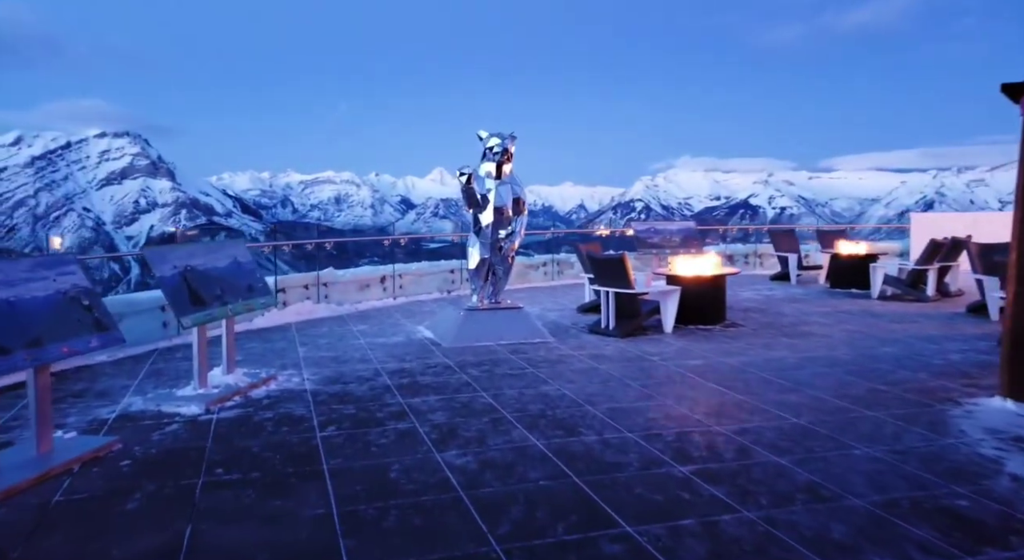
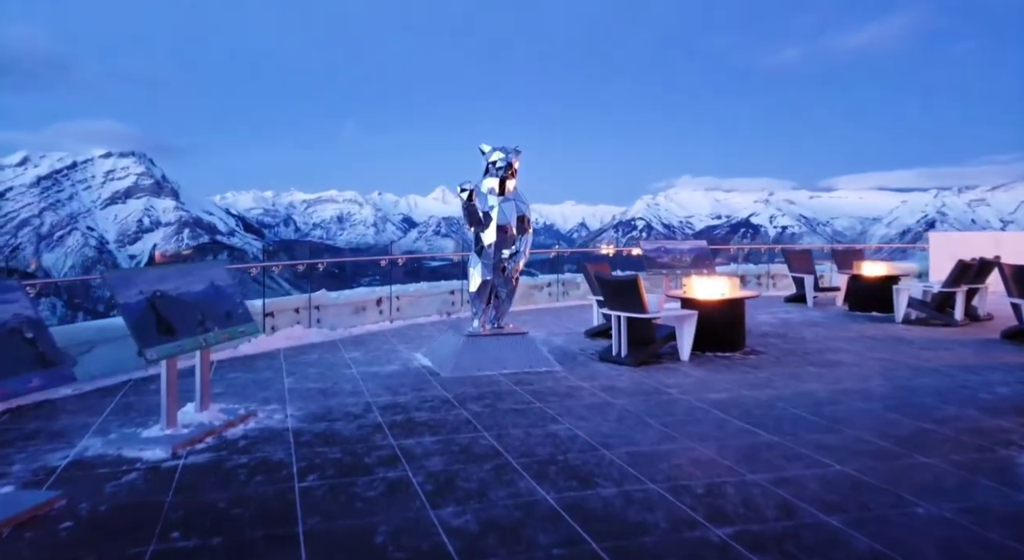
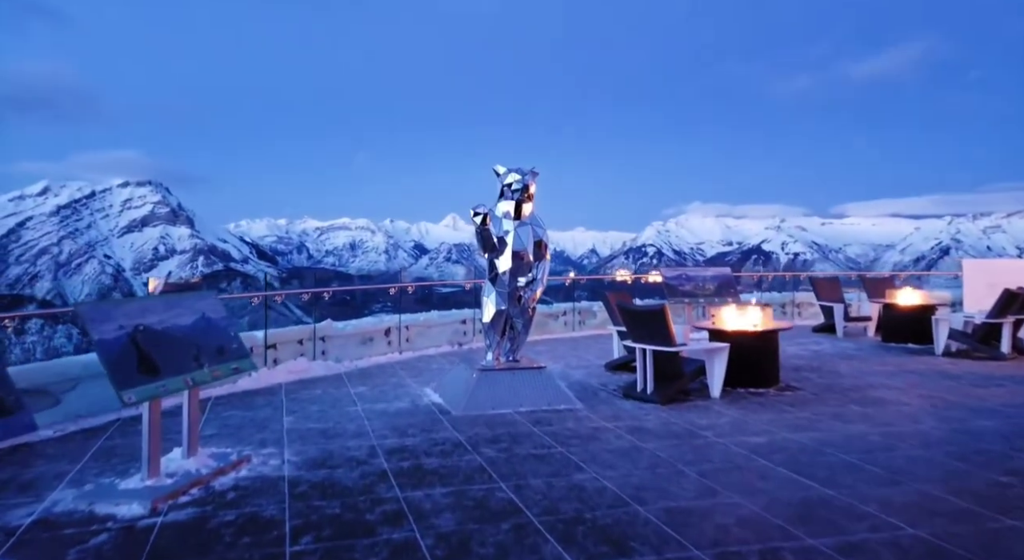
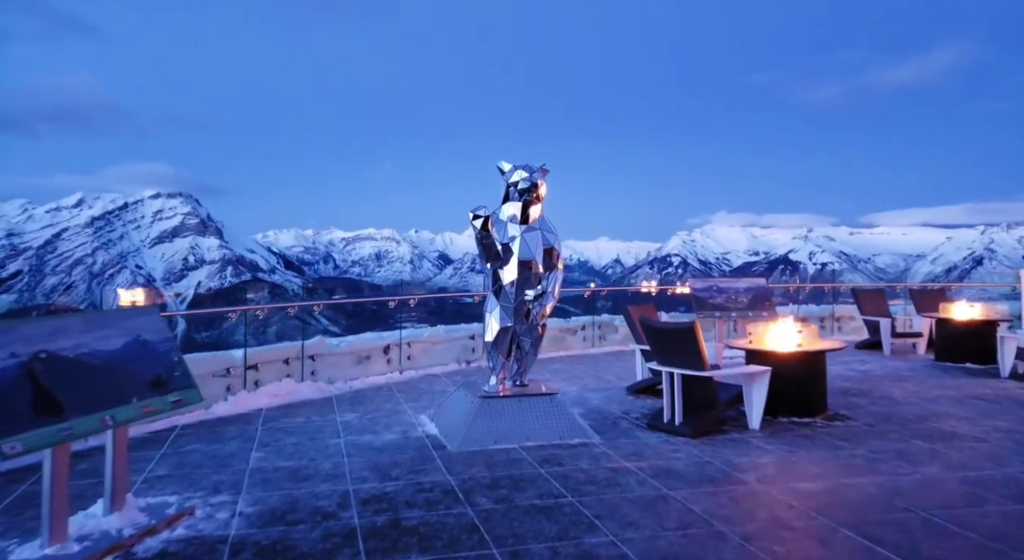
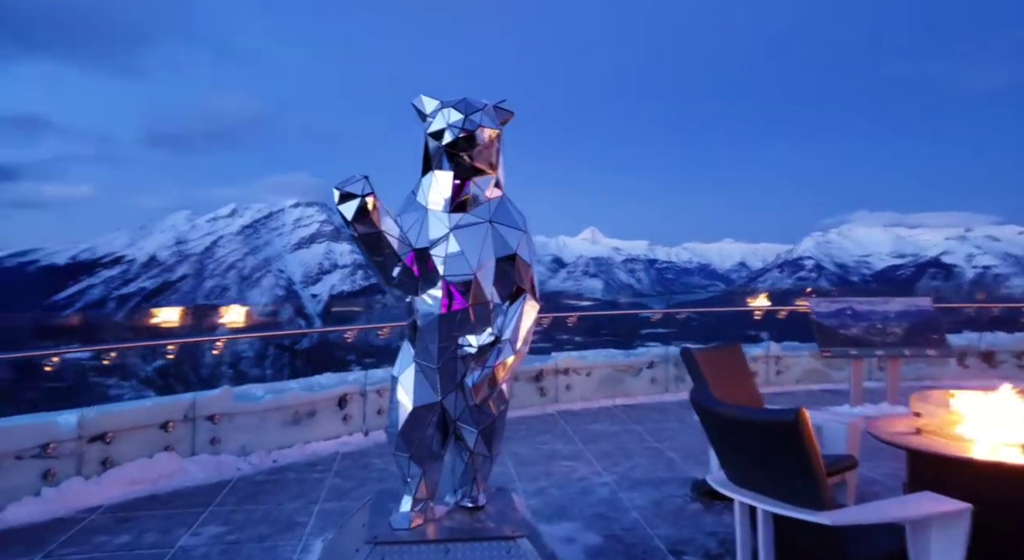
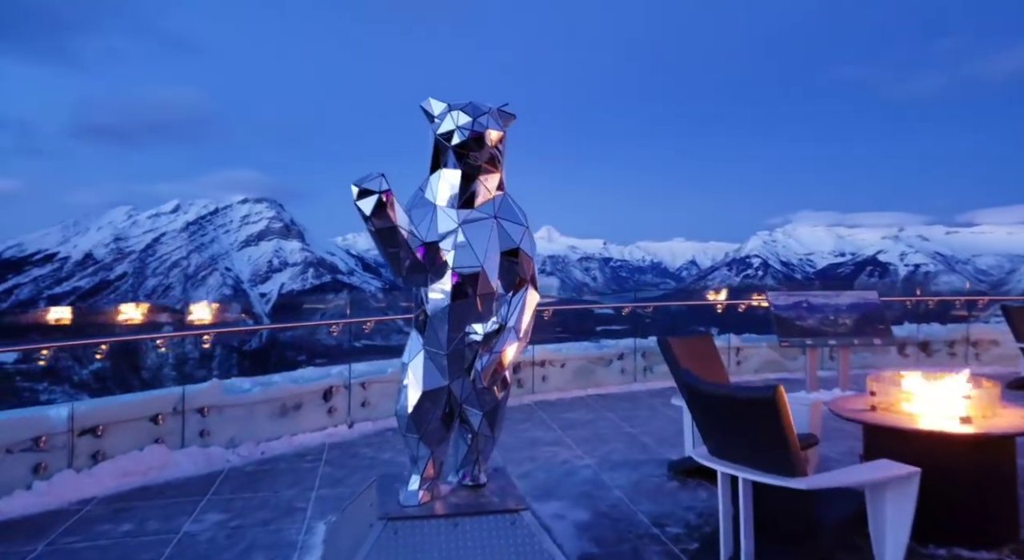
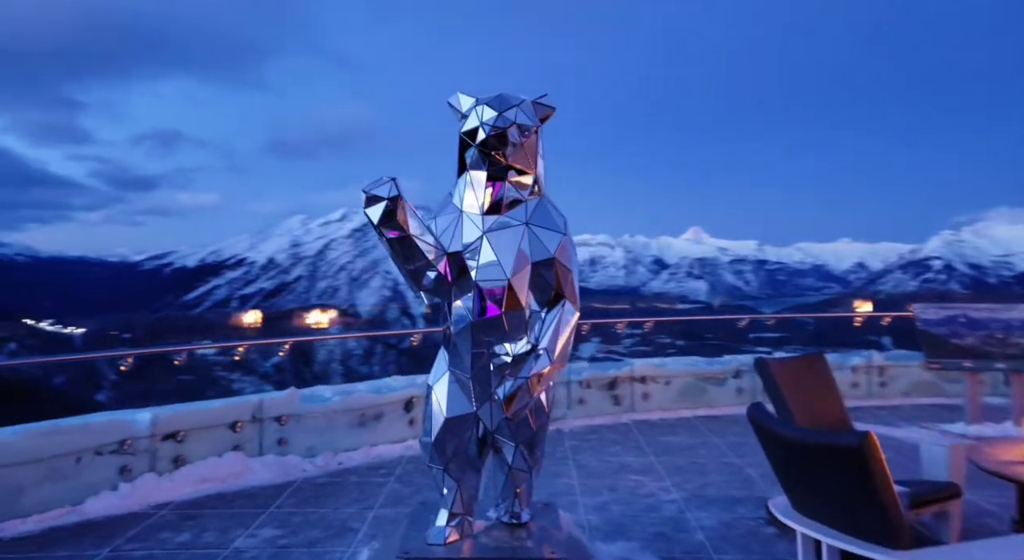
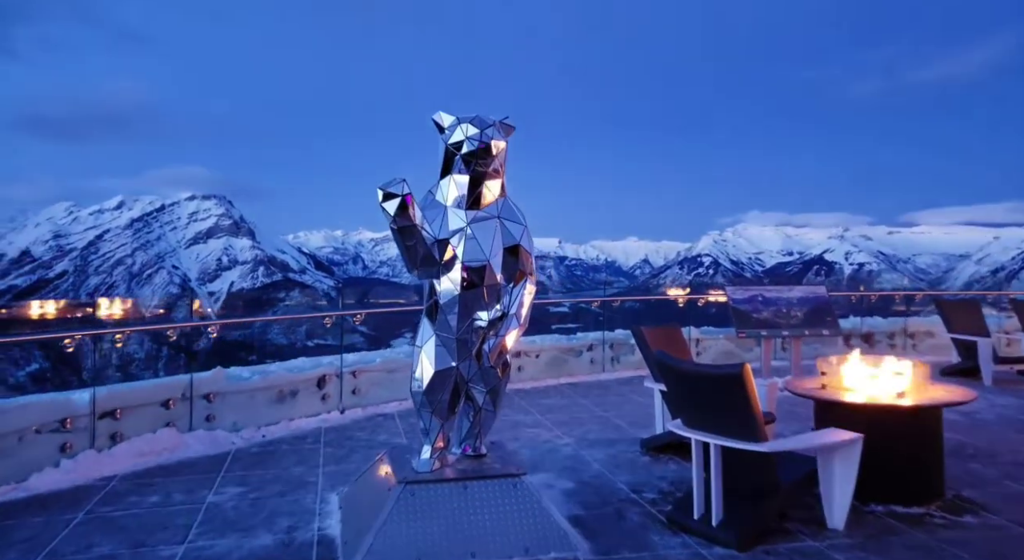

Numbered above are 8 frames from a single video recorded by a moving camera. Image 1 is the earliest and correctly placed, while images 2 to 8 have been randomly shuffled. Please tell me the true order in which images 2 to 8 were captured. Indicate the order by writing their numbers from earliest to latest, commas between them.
2, 3, 4, 8, 6, 5, 7
